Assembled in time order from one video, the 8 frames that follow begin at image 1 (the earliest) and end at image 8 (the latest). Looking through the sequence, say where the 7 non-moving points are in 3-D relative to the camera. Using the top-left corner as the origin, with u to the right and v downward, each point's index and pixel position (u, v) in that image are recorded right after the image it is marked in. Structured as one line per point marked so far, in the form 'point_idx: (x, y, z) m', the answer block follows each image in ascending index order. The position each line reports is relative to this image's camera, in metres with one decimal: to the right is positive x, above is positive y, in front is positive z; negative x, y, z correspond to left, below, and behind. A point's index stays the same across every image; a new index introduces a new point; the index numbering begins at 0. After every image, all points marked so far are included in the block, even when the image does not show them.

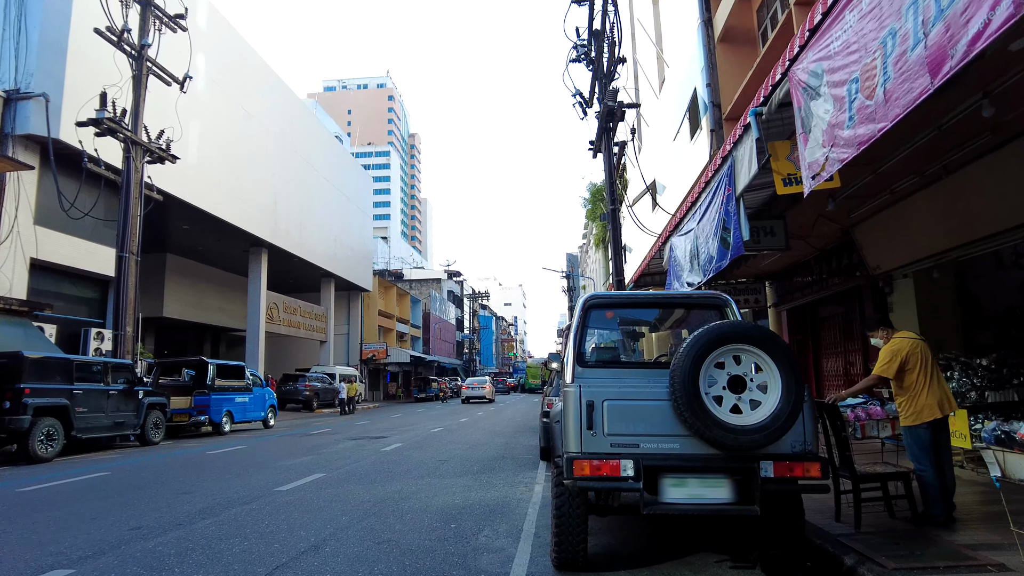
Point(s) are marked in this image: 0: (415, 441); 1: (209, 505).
0: (-2.1, -3.3, +13.8) m
1: (-3.2, -2.3, +6.8) m
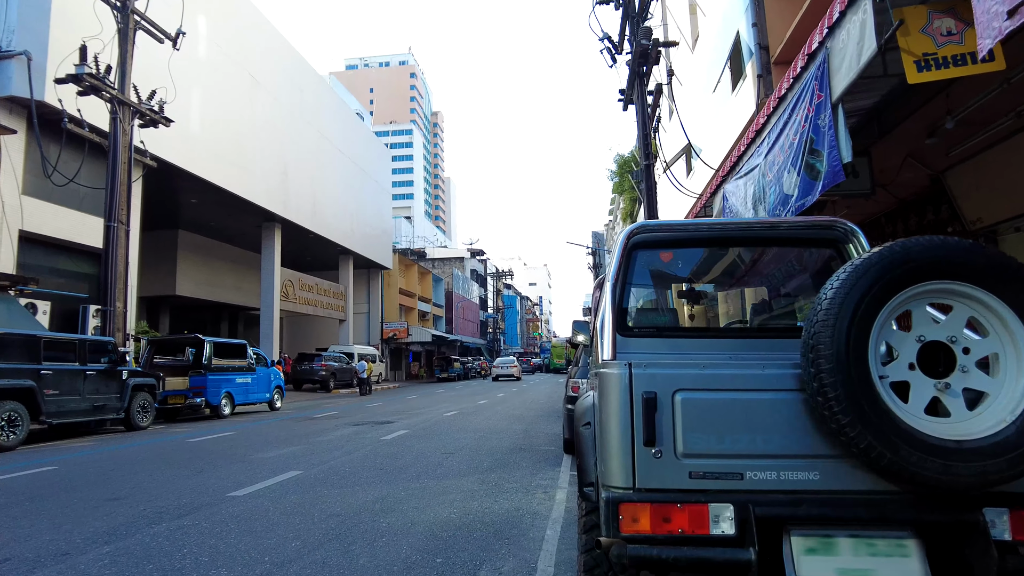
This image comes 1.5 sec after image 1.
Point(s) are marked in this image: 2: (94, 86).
0: (-1.7, -2.6, +12.2) m
1: (-3.1, -1.9, +5.2) m
2: (-10.6, +5.1, +16.2) m
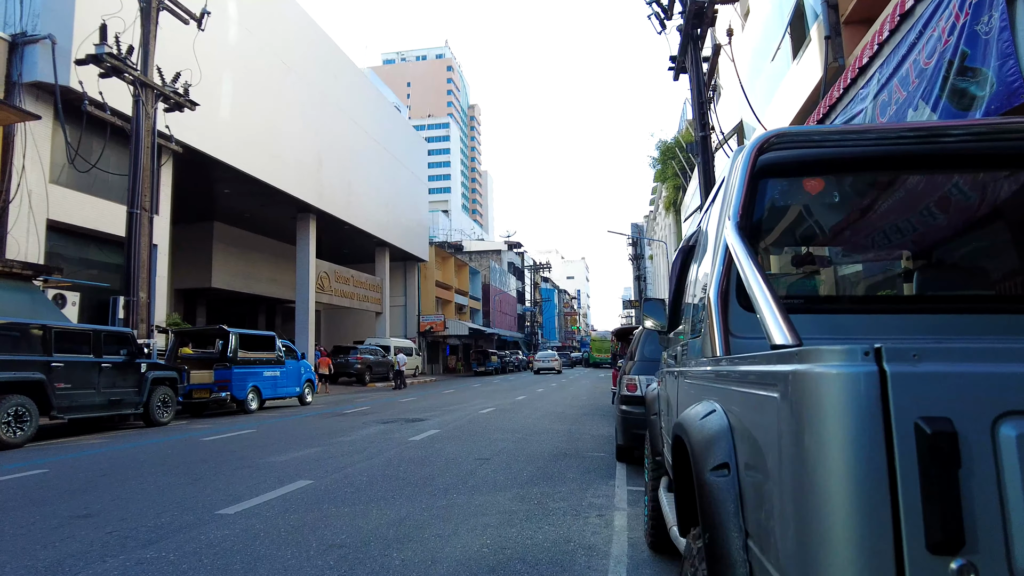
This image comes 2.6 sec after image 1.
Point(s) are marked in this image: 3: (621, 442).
0: (-1.0, -2.4, +11.1) m
1: (-2.8, -1.7, +4.2) m
2: (-9.7, +5.4, +15.6) m
3: (+1.2, -1.7, +7.0) m
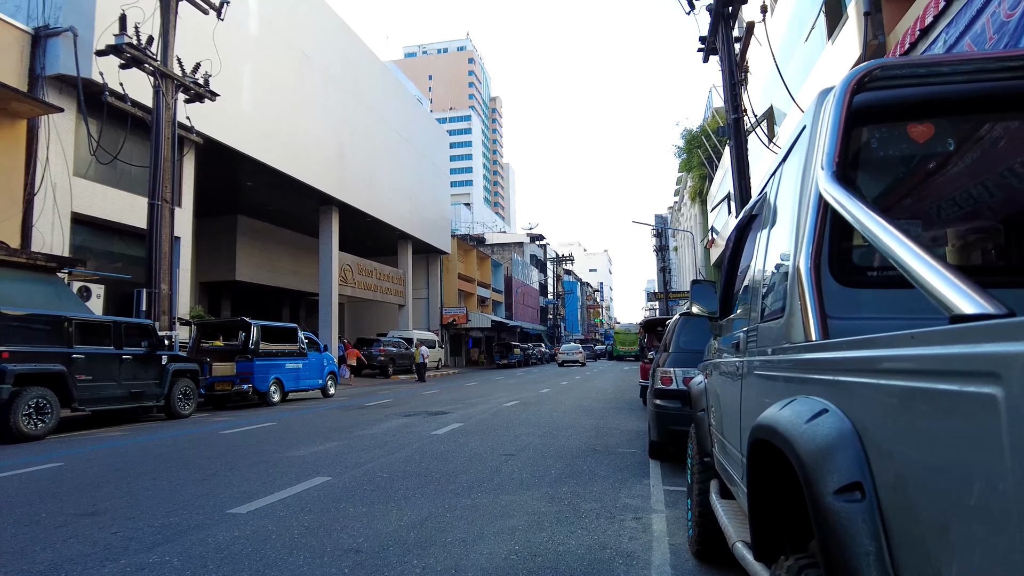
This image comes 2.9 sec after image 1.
0: (-0.5, -2.2, +10.8) m
1: (-2.6, -1.6, +3.9) m
2: (-9.1, +5.5, +15.5) m
3: (+1.5, -1.6, +6.6) m
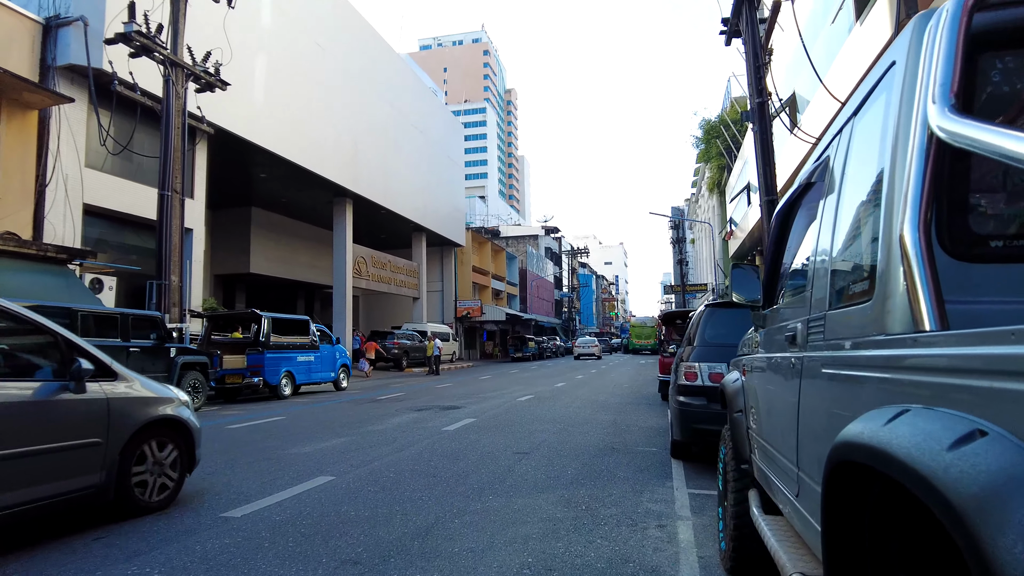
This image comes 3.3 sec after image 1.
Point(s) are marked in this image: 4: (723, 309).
0: (-0.3, -2.1, +10.5) m
1: (-2.6, -1.5, +3.6) m
2: (-8.8, +5.7, +15.2) m
3: (+1.6, -1.5, +6.2) m
4: (+2.2, -0.2, +6.6) m
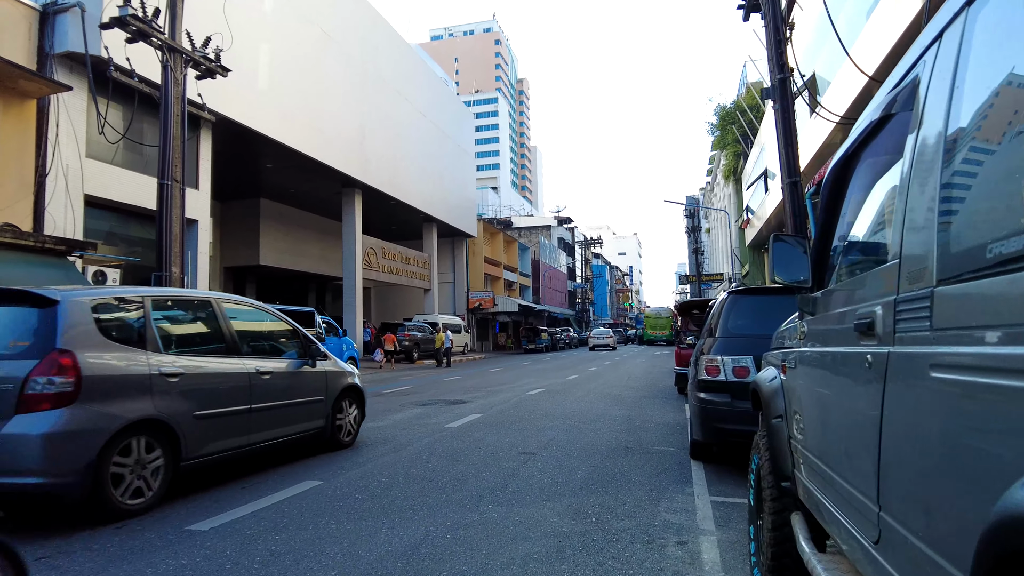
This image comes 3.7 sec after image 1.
0: (-0.2, -1.9, +10.0) m
1: (-2.6, -1.5, +3.2) m
2: (-8.6, +5.9, +14.8) m
3: (+1.6, -1.3, +5.7) m
4: (+2.2, -0.1, +6.0) m
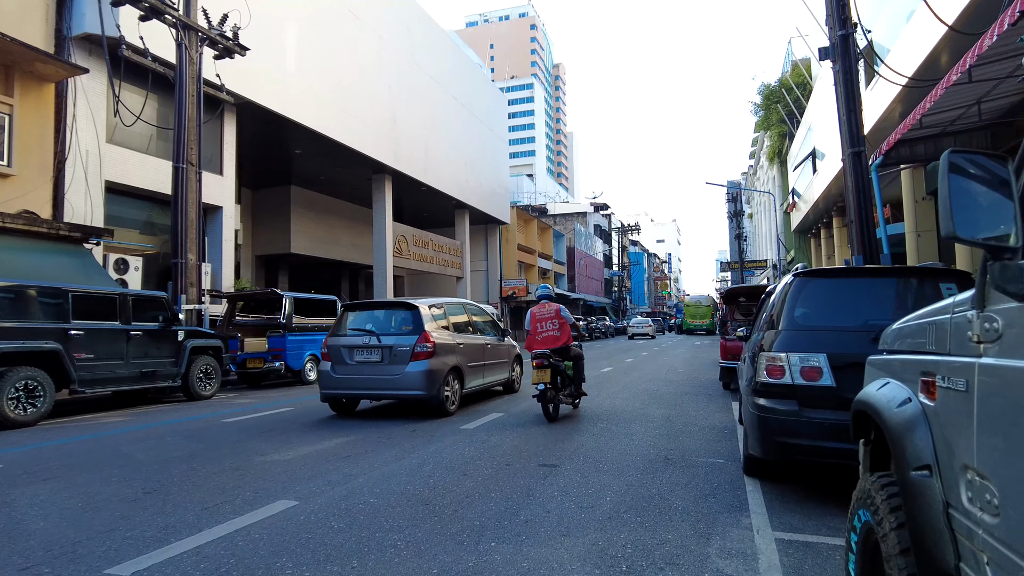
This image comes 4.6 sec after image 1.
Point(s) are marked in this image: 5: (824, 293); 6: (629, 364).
0: (+0.2, -1.7, +9.0) m
1: (-2.6, -1.4, +2.4) m
2: (-8.0, +6.2, +14.2) m
3: (+1.8, -1.2, +4.6) m
4: (+2.3, +0.1, +4.9) m
5: (+2.3, 0.0, +4.8) m
6: (+3.4, -2.2, +18.1) m
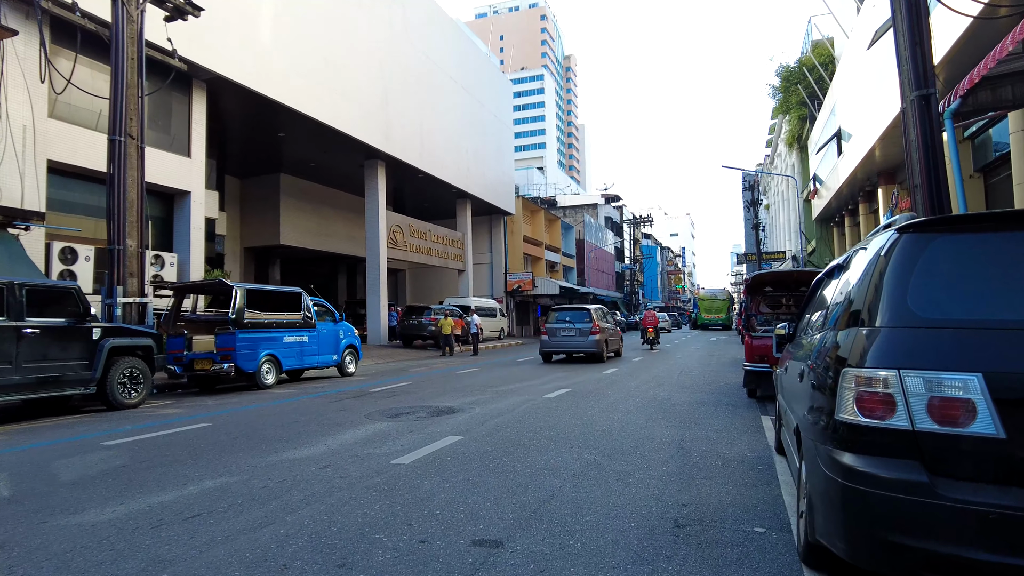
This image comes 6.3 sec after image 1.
0: (-0.2, -1.5, +7.0) m
1: (-3.1, -1.3, +0.4) m
2: (-8.3, +6.4, +12.3) m
3: (+1.3, -1.0, +2.6) m
4: (+1.9, +0.2, +2.8) m
5: (+1.8, +0.1, +2.7) m
6: (+3.2, -1.9, +16.0) m
